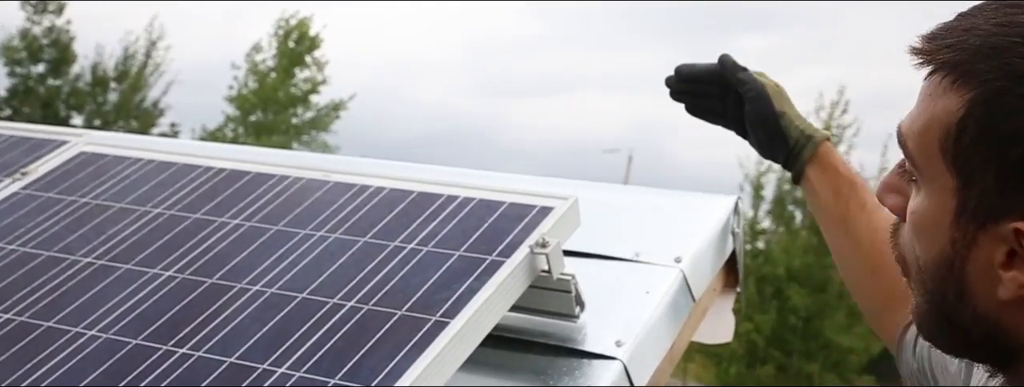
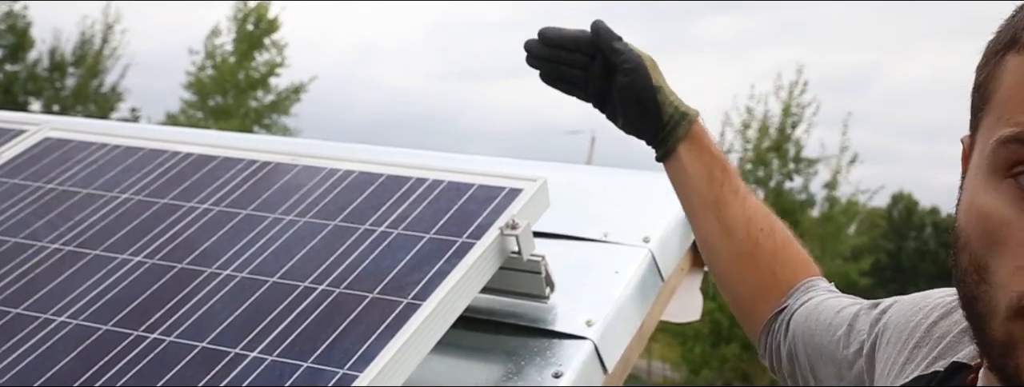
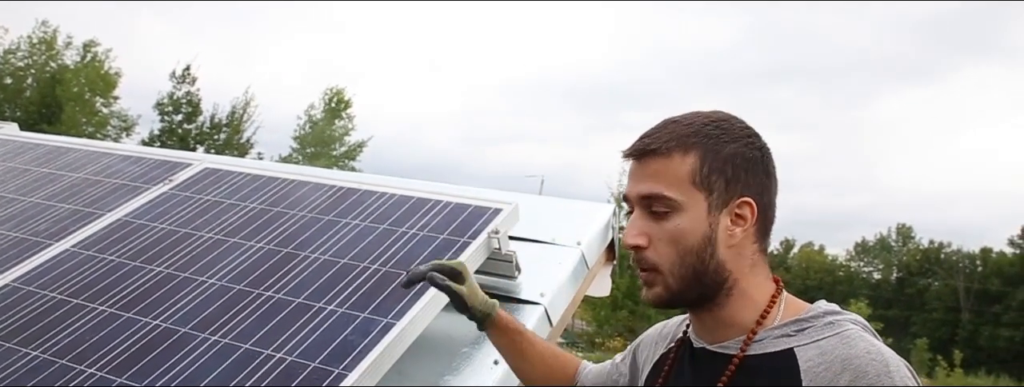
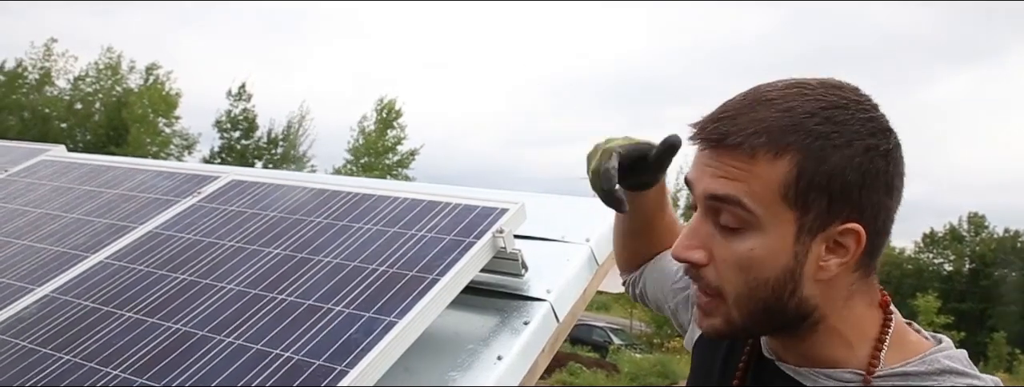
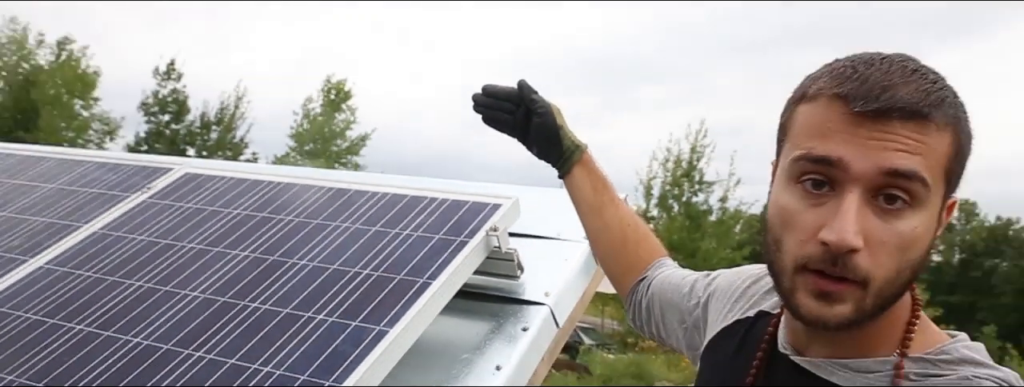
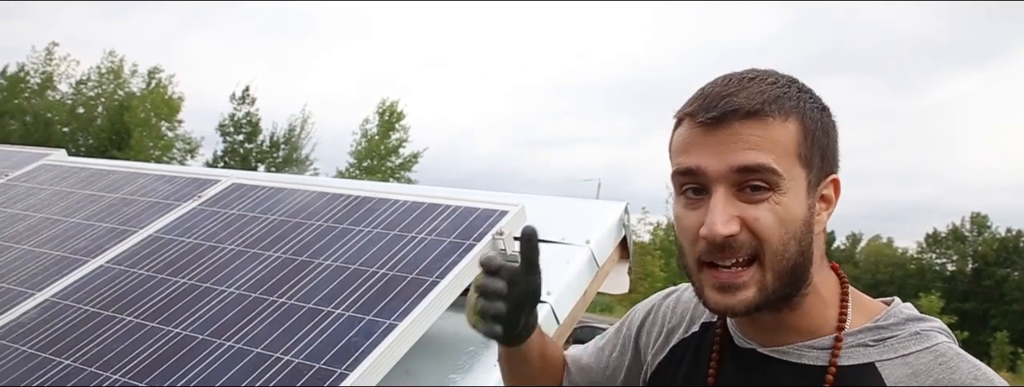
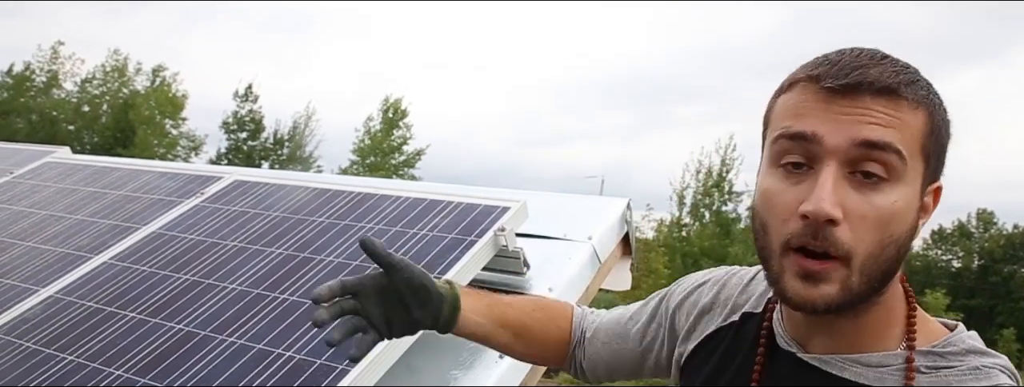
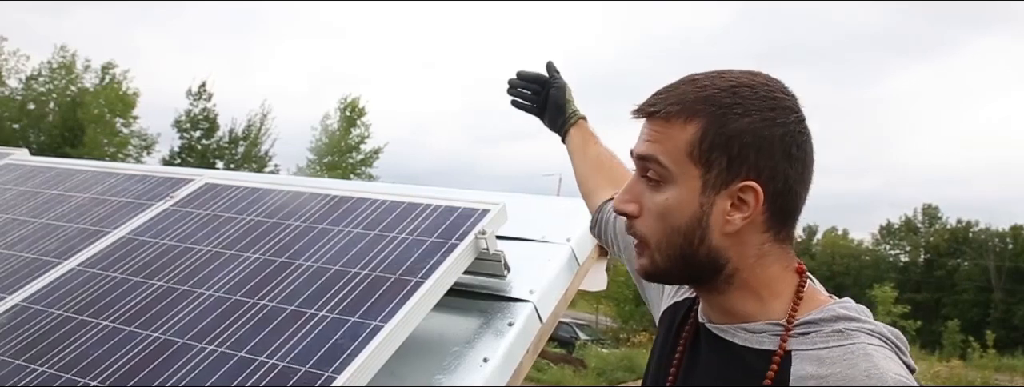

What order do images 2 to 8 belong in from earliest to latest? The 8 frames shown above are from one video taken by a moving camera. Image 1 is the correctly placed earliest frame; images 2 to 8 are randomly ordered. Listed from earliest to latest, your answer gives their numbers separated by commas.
2, 5, 8, 4, 7, 6, 3
